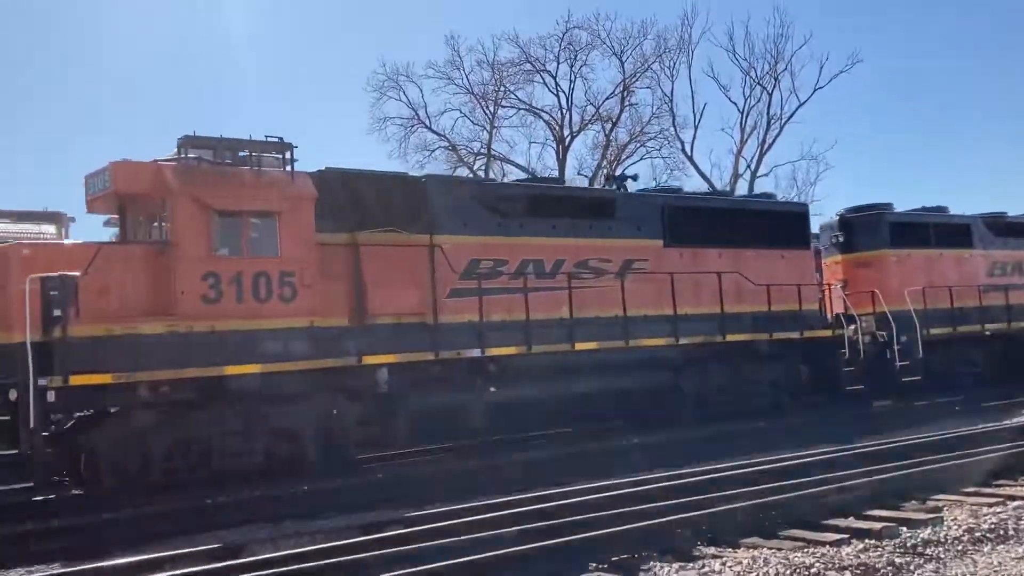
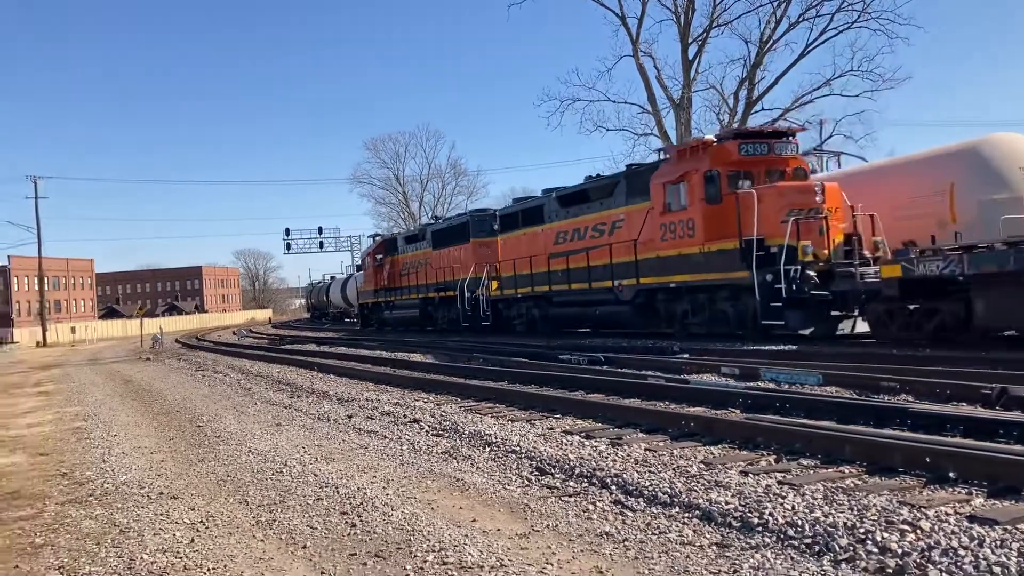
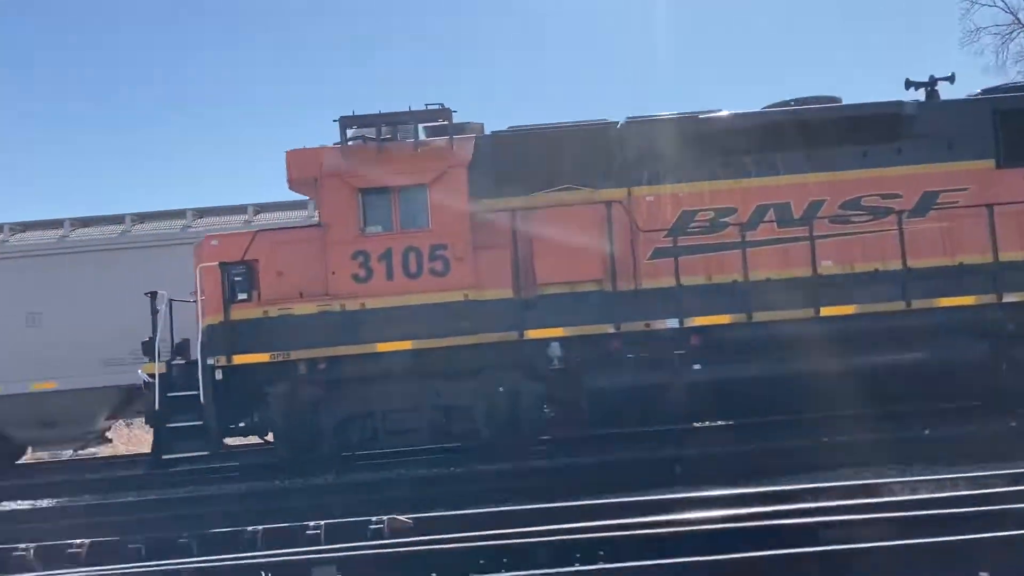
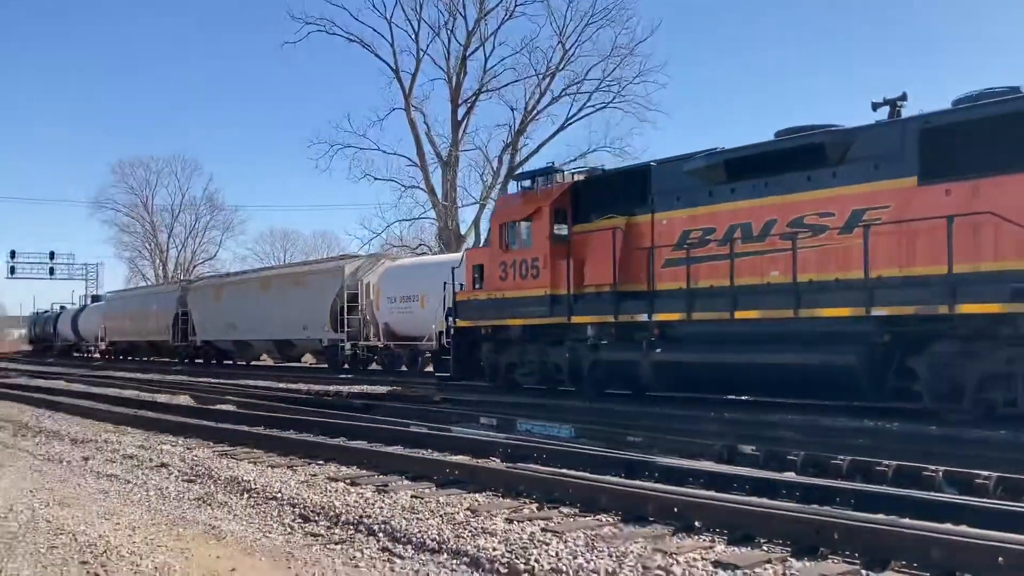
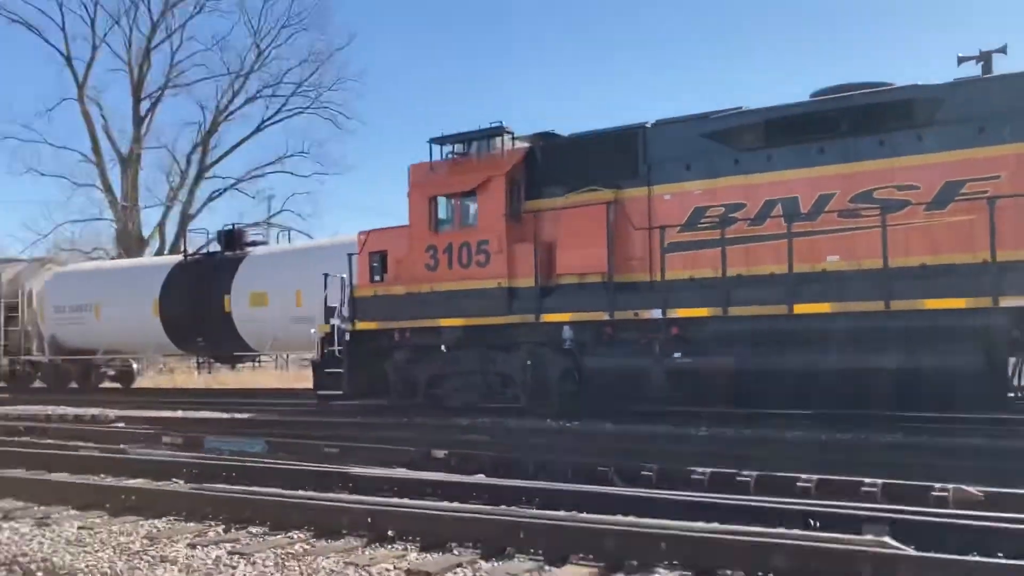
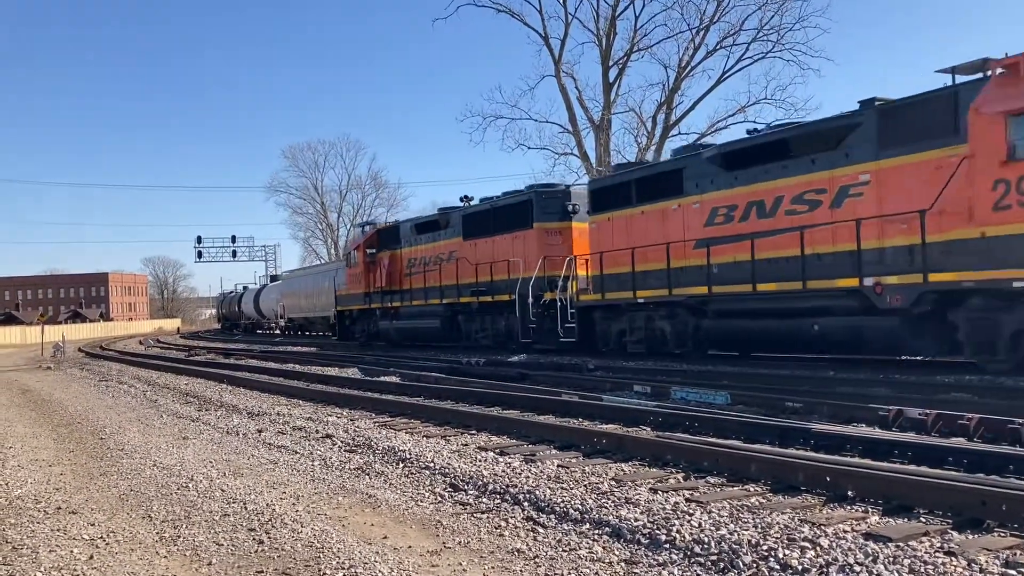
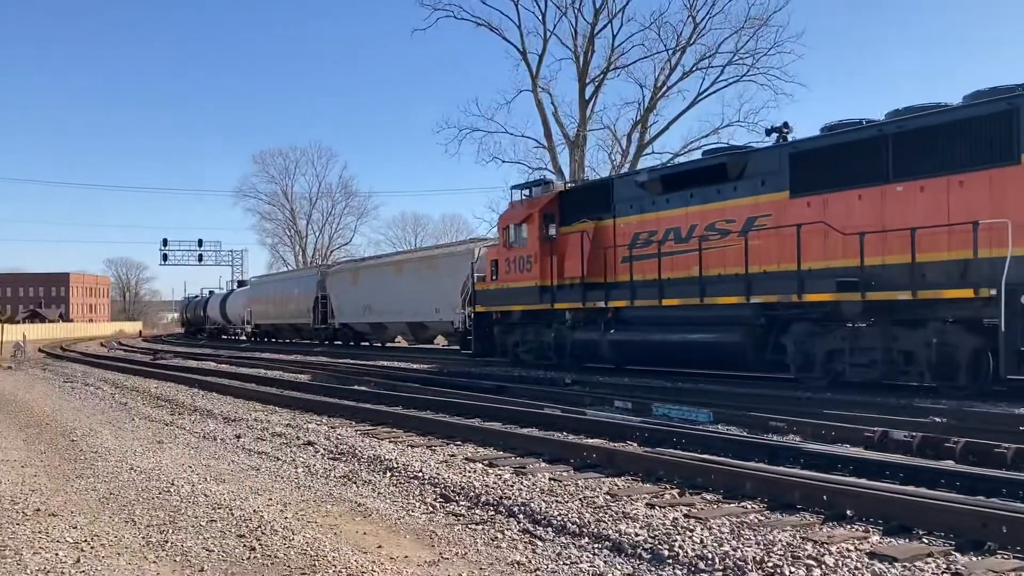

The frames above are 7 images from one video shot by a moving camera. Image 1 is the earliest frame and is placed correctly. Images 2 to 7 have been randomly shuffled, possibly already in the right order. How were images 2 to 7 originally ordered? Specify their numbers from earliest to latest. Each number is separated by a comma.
3, 5, 4, 7, 6, 2
